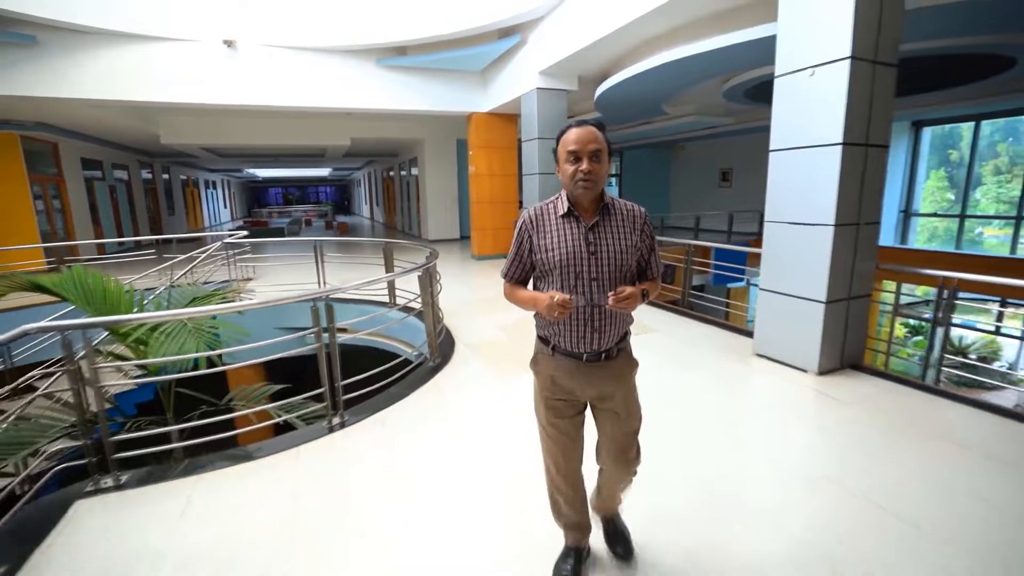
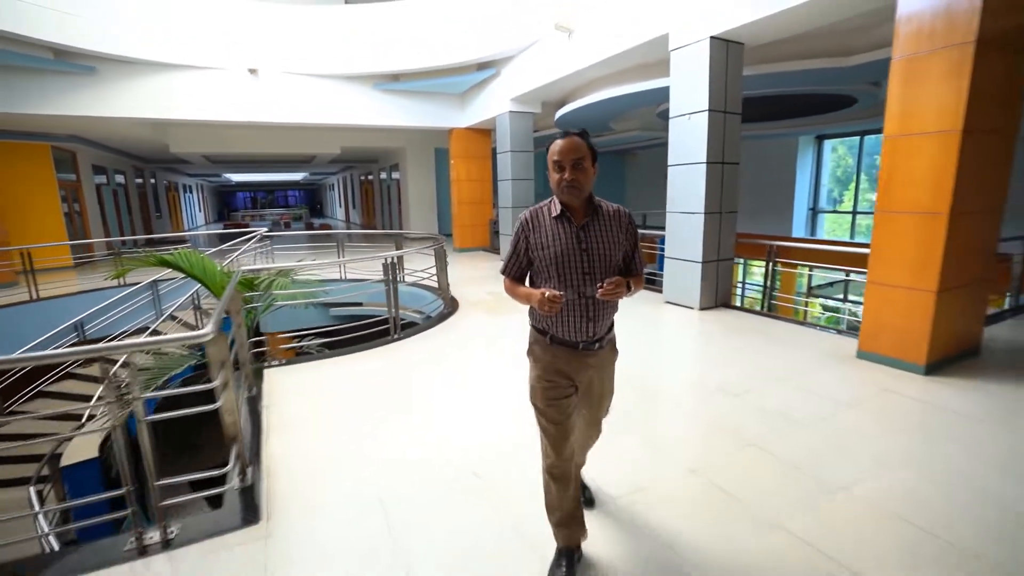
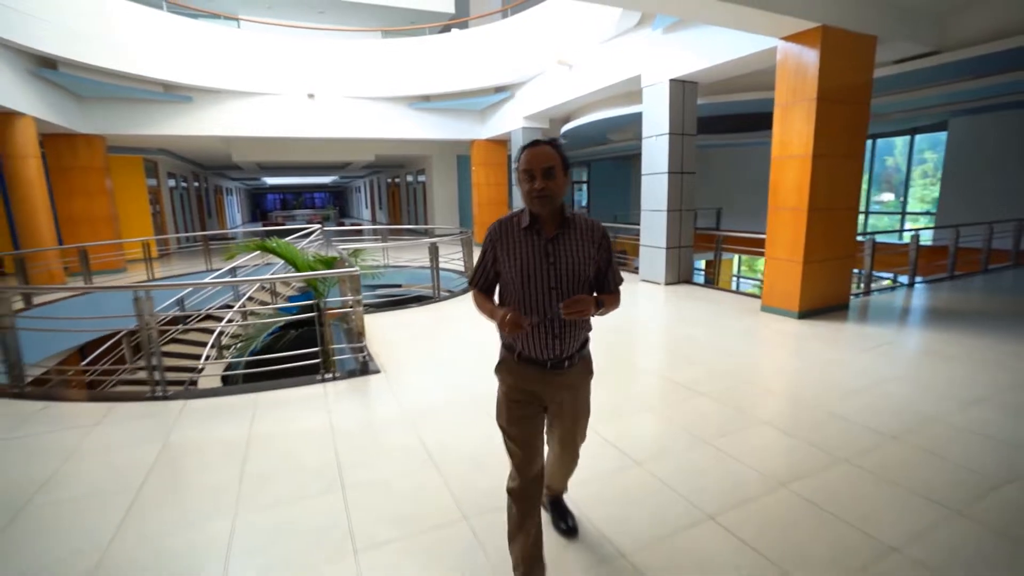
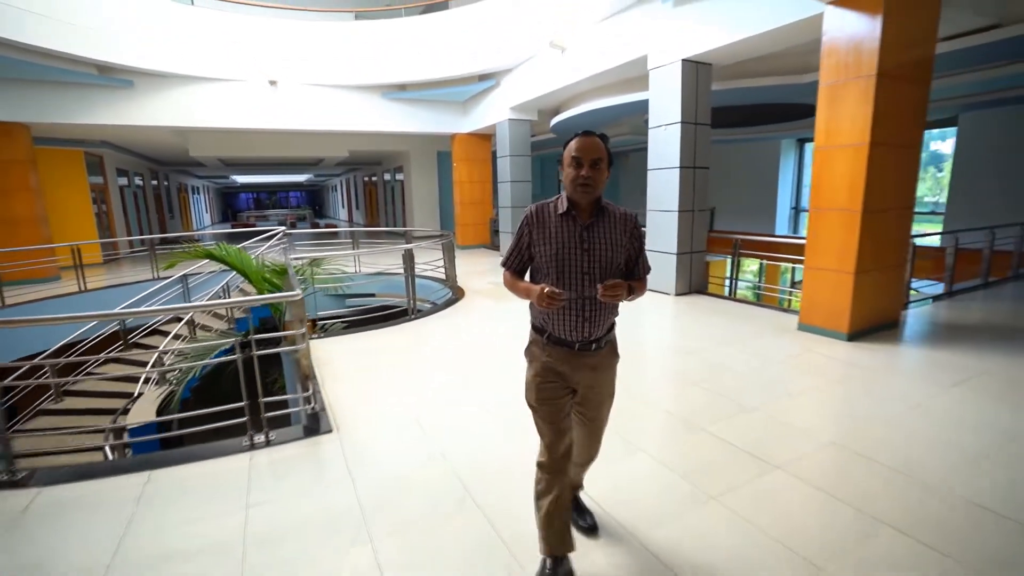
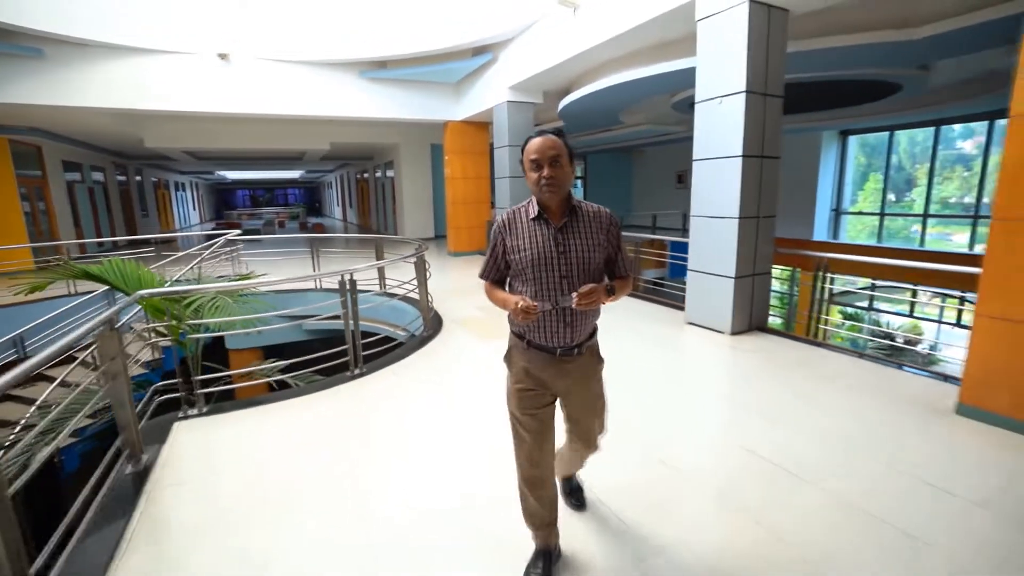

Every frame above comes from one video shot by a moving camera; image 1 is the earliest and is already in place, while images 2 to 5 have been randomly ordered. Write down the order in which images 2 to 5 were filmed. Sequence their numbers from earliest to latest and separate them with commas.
5, 2, 4, 3
